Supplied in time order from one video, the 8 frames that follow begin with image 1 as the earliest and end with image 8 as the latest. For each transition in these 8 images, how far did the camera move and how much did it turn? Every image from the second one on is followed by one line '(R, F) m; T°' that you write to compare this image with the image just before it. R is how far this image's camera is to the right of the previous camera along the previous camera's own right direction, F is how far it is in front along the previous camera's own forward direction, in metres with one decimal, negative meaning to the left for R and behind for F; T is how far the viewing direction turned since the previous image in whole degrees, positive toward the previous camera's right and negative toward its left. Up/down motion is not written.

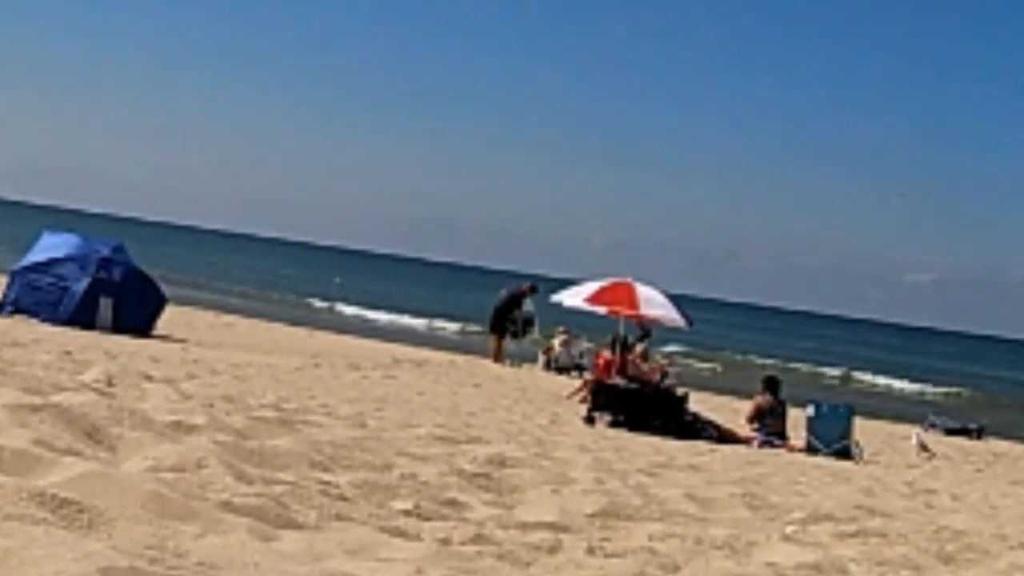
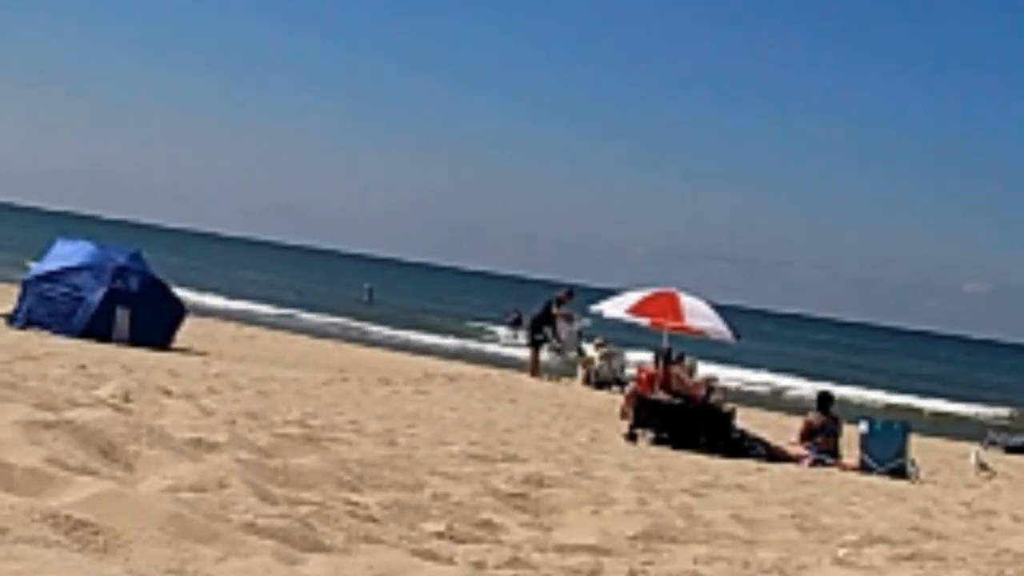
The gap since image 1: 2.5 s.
(-0.1, +0.4) m; 0°
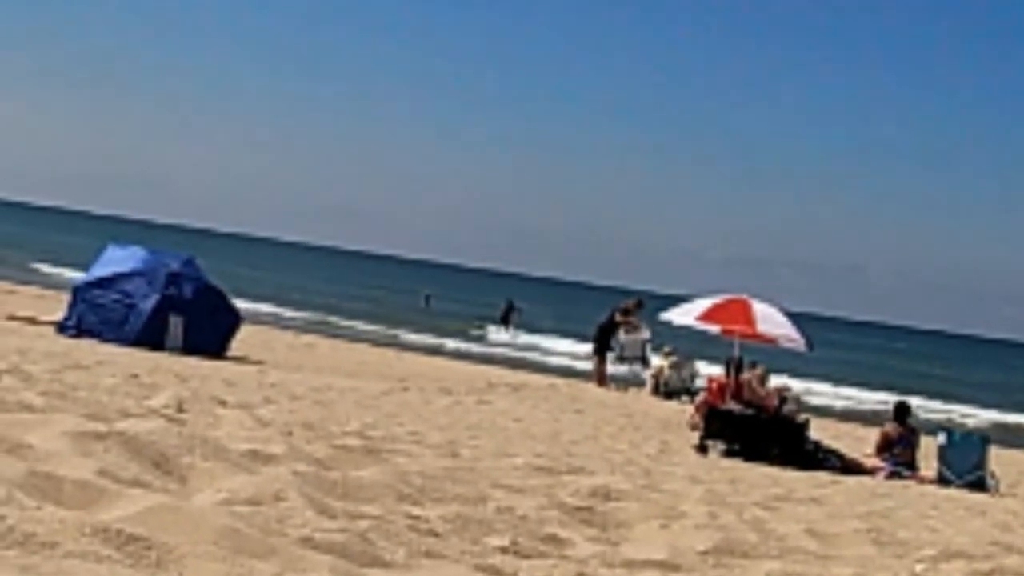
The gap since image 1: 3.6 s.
(-0.3, +0.2) m; 0°
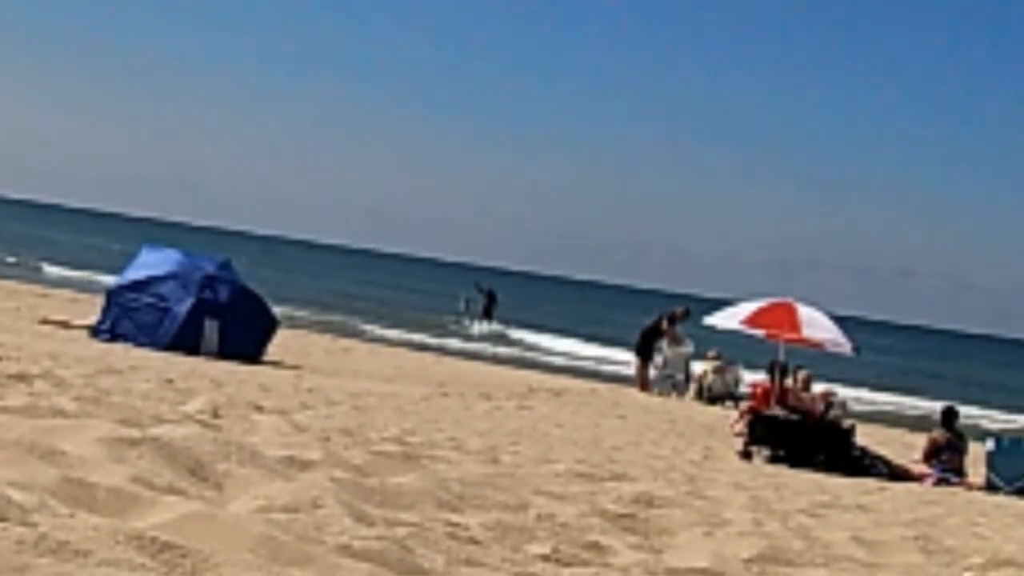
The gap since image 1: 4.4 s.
(-0.2, +0.1) m; 0°
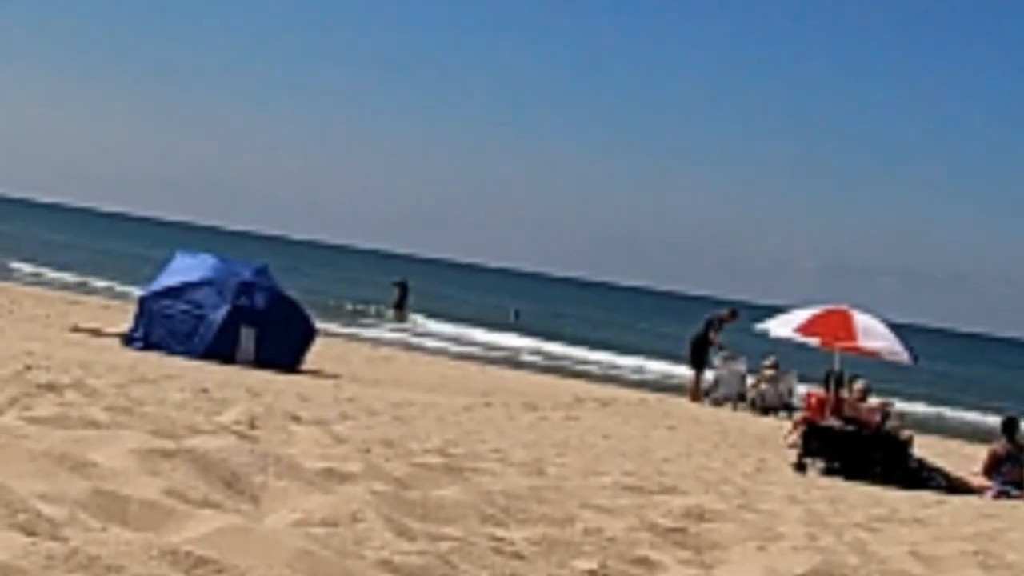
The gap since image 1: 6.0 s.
(-0.2, +0.2) m; 0°
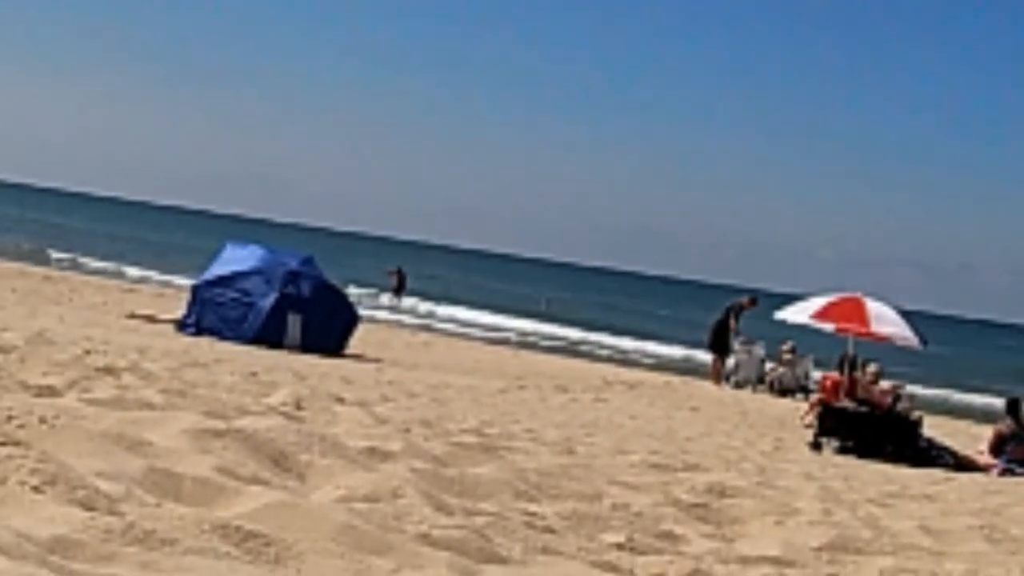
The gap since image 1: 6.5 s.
(-0.2, -0.4) m; 0°
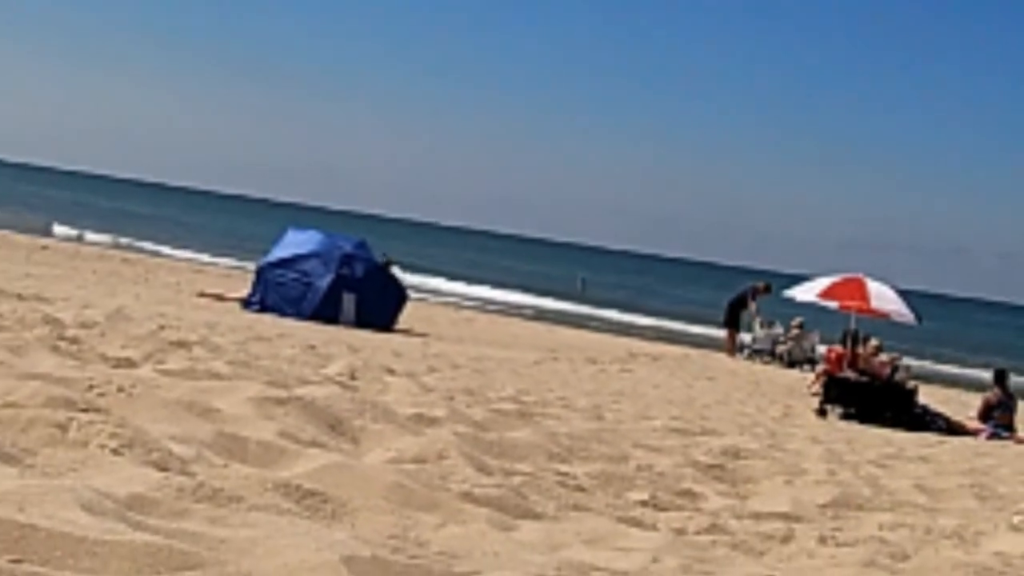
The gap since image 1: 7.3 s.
(-0.2, -0.7) m; 0°
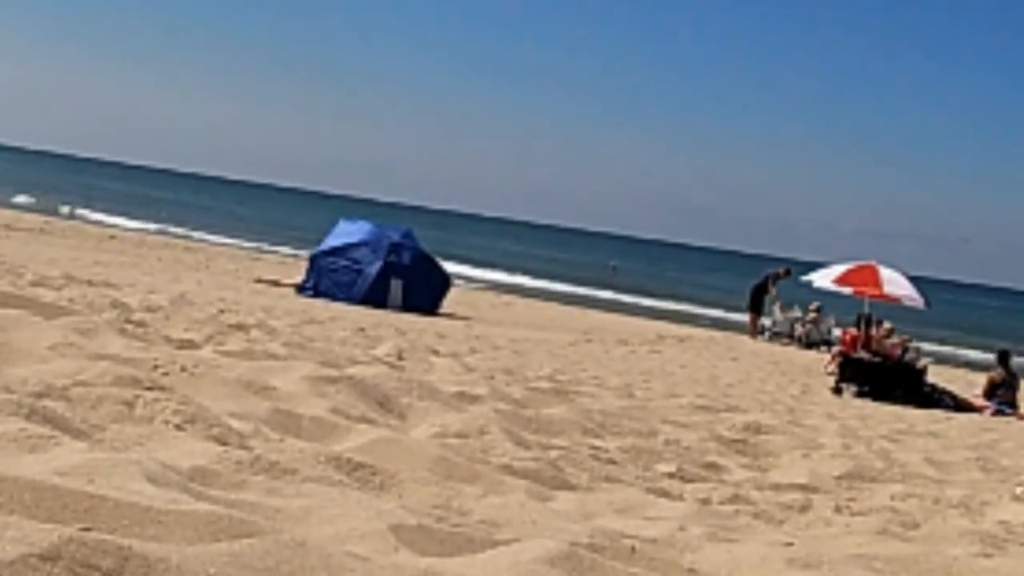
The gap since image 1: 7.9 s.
(-0.2, -0.5) m; 0°
